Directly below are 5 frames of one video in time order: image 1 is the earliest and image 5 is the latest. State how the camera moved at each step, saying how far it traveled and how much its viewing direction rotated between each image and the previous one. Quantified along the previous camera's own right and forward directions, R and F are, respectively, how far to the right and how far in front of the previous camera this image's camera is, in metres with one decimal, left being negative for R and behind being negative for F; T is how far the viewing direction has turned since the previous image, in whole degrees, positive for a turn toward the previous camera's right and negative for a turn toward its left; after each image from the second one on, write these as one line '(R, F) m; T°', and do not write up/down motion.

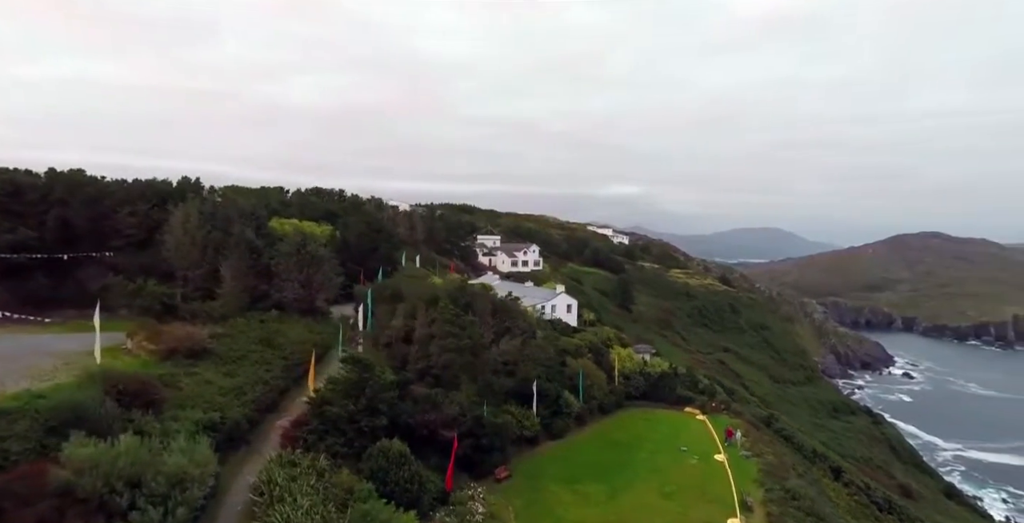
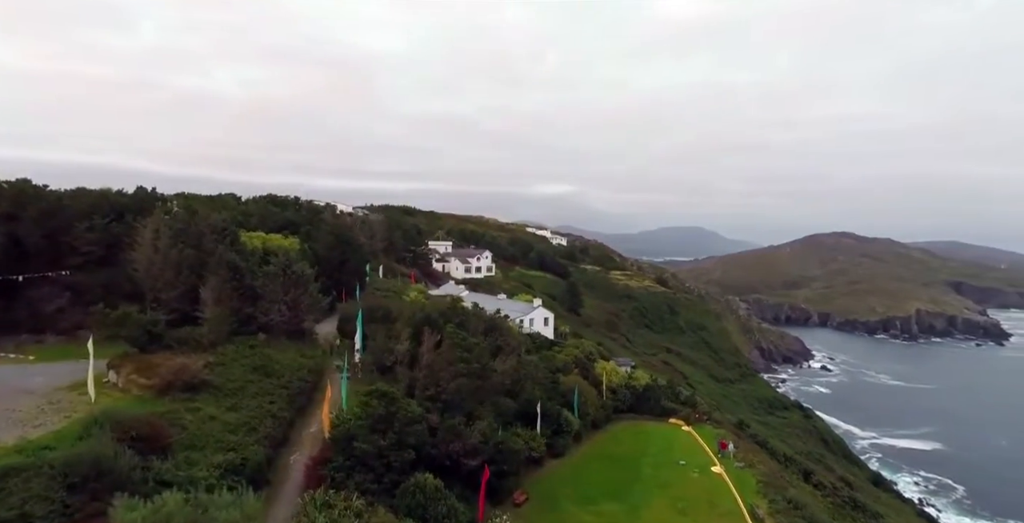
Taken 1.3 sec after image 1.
(-3.7, +0.3) m; +7°
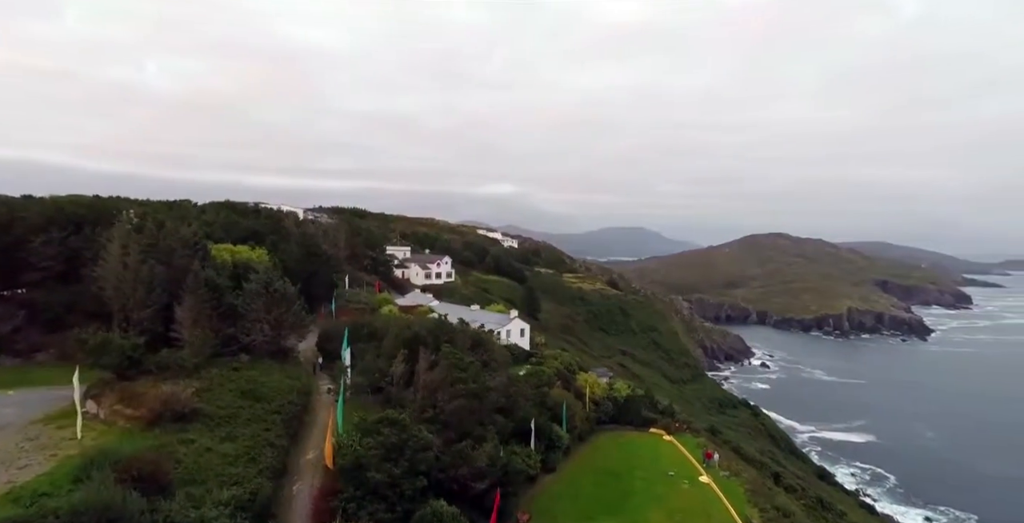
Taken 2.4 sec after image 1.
(-2.5, +0.2) m; +5°
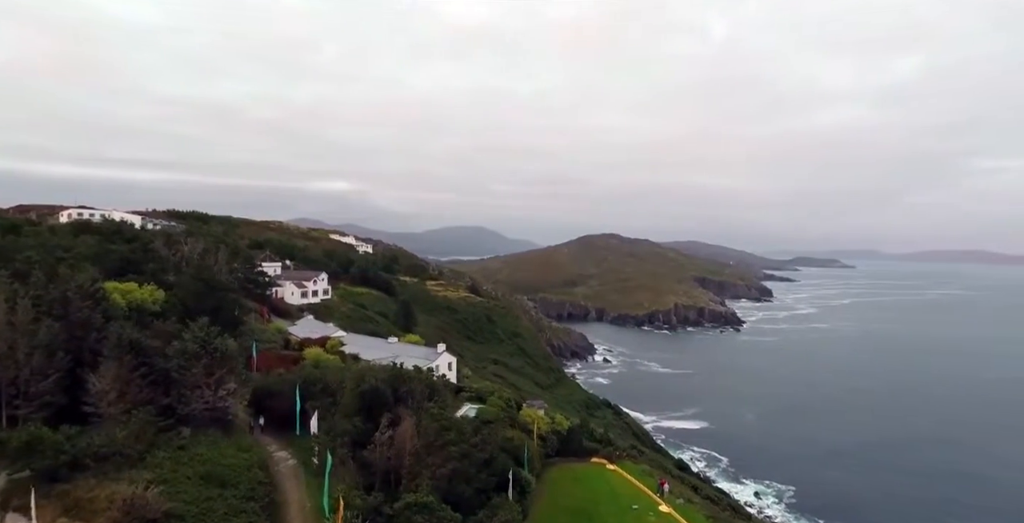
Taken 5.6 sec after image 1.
(-6.6, +2.0) m; +16°
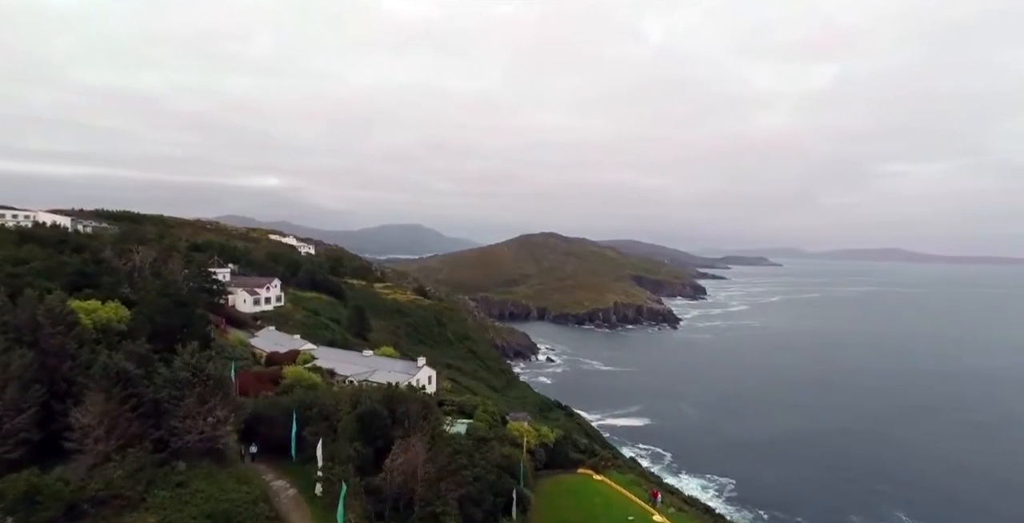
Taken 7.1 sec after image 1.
(-3.2, +0.6) m; +6°
